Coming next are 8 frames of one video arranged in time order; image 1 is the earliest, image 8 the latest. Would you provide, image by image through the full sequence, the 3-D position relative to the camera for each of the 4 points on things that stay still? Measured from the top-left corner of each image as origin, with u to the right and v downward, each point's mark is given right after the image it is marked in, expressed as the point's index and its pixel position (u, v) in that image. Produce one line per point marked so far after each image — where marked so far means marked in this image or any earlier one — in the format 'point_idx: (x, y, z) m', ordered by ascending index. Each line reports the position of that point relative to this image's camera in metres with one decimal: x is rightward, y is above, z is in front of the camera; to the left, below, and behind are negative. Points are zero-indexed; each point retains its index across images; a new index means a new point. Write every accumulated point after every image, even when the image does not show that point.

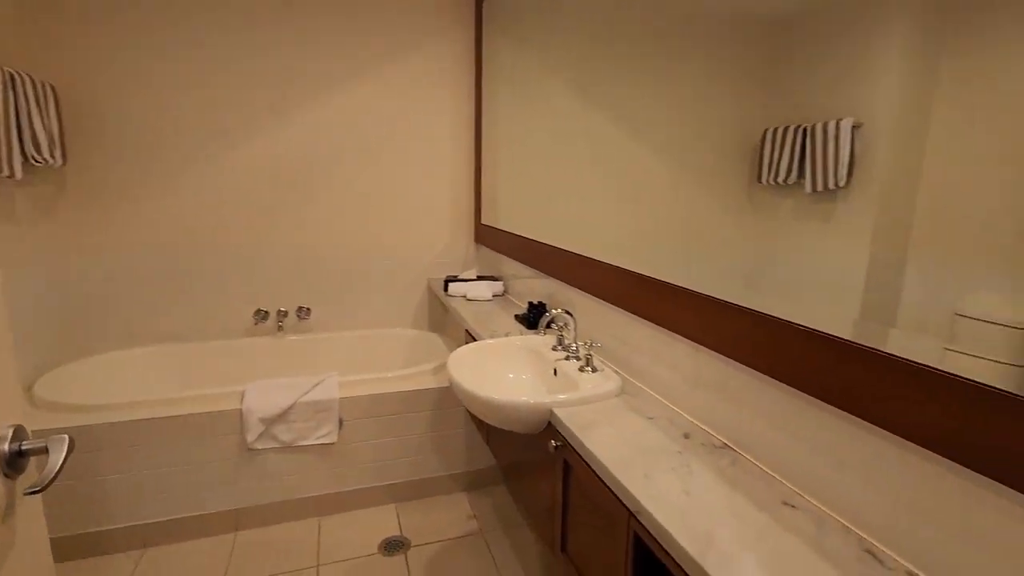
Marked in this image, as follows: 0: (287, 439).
0: (-0.9, -0.6, +2.0) m
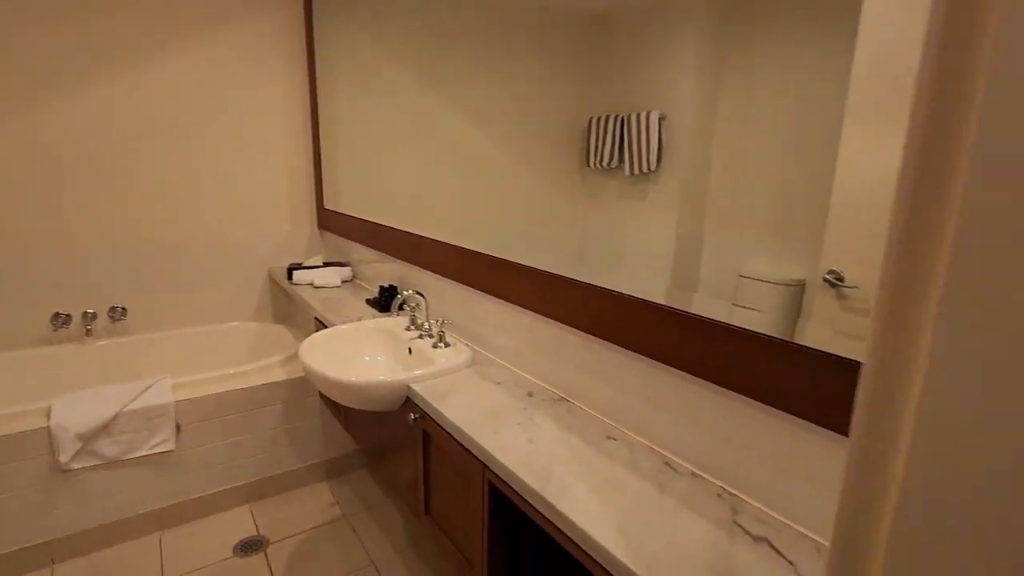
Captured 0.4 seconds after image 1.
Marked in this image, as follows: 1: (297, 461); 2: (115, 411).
0: (-1.4, -0.6, +1.8) m
1: (-0.9, -0.7, +2.2) m
2: (-1.3, -0.4, +1.8) m
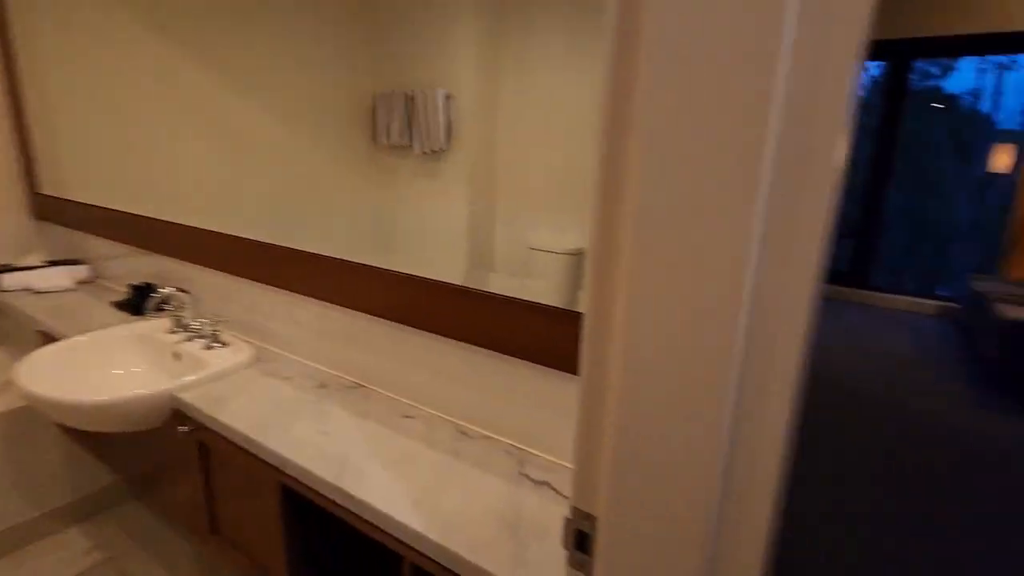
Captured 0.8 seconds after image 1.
0: (-1.9, -0.6, +1.3) m
1: (-1.6, -0.7, +1.8) m
2: (-1.9, -0.5, +1.2) m
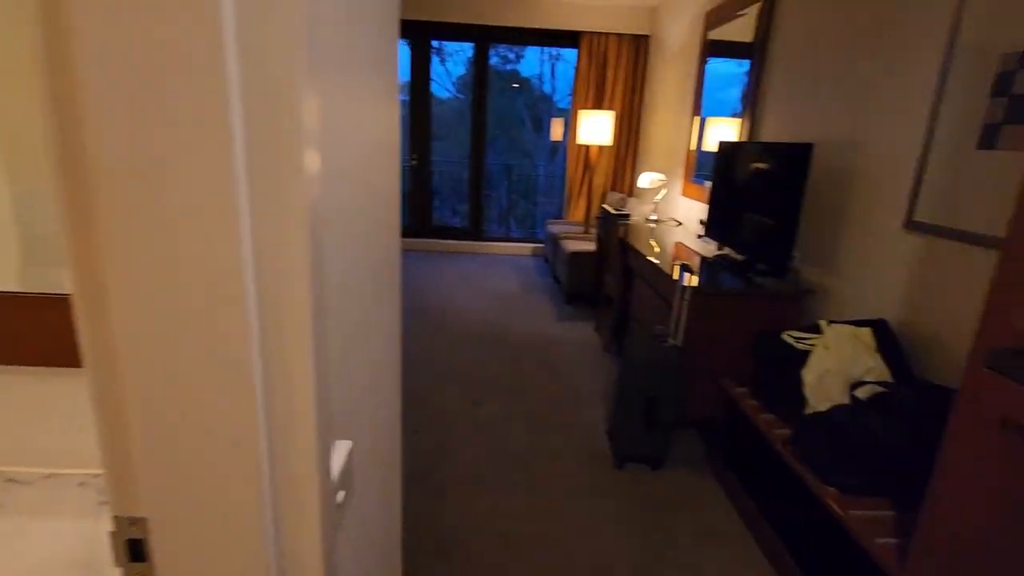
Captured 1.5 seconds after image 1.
0: (-2.3, -0.9, 0.0) m
1: (-2.4, -1.0, +0.6) m
2: (-2.3, -0.8, -0.1) m
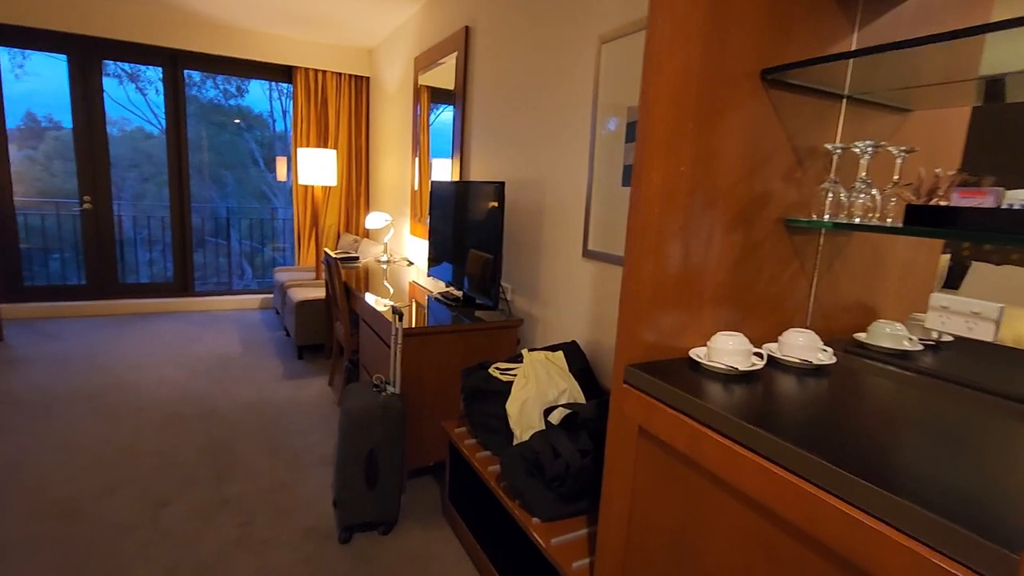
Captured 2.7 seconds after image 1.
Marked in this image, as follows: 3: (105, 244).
0: (-2.2, -1.1, -1.3) m
1: (-2.5, -1.2, -0.7) m
2: (-2.2, -1.0, -1.3) m
3: (-4.0, +0.4, +5.2) m
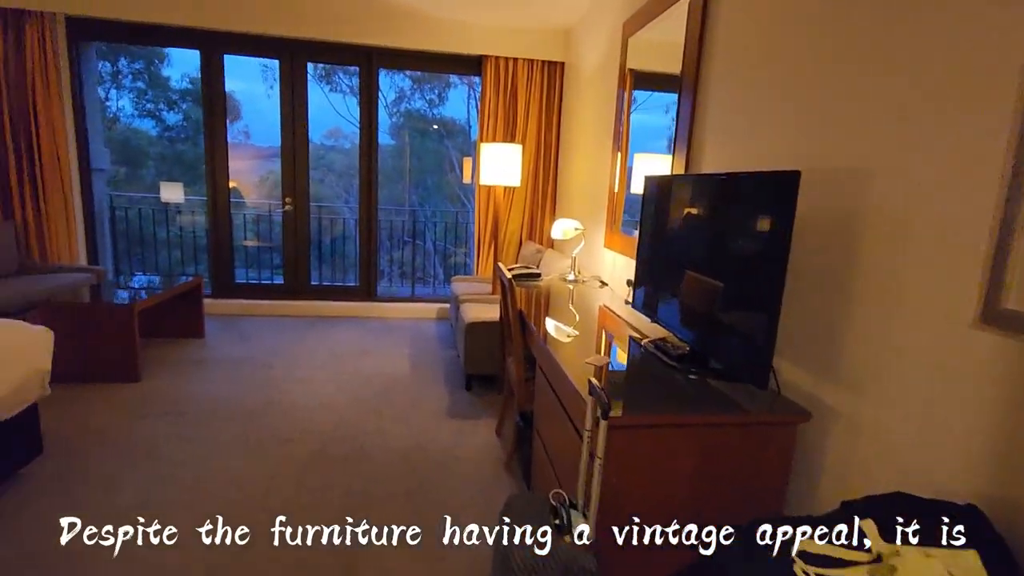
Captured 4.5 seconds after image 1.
0: (-2.6, -1.1, -1.5) m
1: (-2.7, -1.2, -0.8) m
2: (-2.6, -1.0, -1.5) m
3: (-2.1, +0.4, +5.3) m
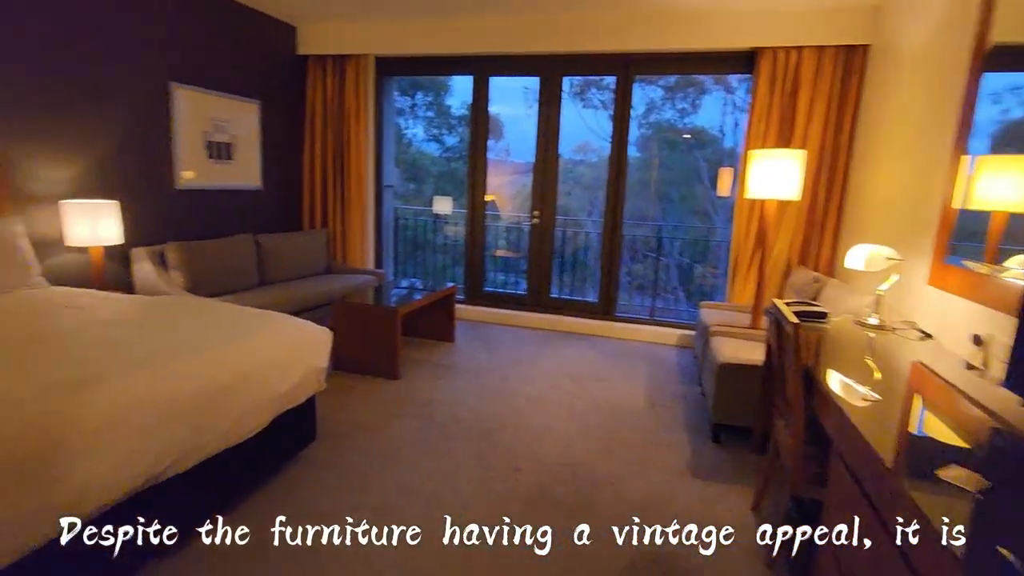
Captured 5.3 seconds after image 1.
0: (-3.1, -0.9, -0.6) m
1: (-2.9, -1.1, 0.0) m
2: (-3.0, -0.8, -0.6) m
3: (+0.3, +0.3, +5.3) m
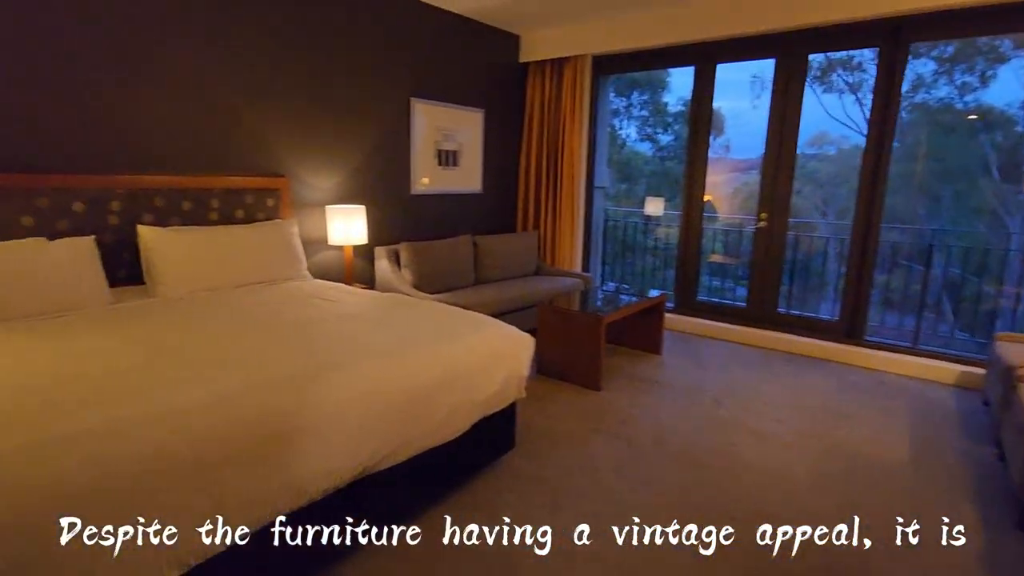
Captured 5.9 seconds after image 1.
0: (-3.1, -0.8, +0.4) m
1: (-2.8, -1.0, +0.9) m
2: (-3.1, -0.7, +0.4) m
3: (+2.3, +0.2, +4.6) m
